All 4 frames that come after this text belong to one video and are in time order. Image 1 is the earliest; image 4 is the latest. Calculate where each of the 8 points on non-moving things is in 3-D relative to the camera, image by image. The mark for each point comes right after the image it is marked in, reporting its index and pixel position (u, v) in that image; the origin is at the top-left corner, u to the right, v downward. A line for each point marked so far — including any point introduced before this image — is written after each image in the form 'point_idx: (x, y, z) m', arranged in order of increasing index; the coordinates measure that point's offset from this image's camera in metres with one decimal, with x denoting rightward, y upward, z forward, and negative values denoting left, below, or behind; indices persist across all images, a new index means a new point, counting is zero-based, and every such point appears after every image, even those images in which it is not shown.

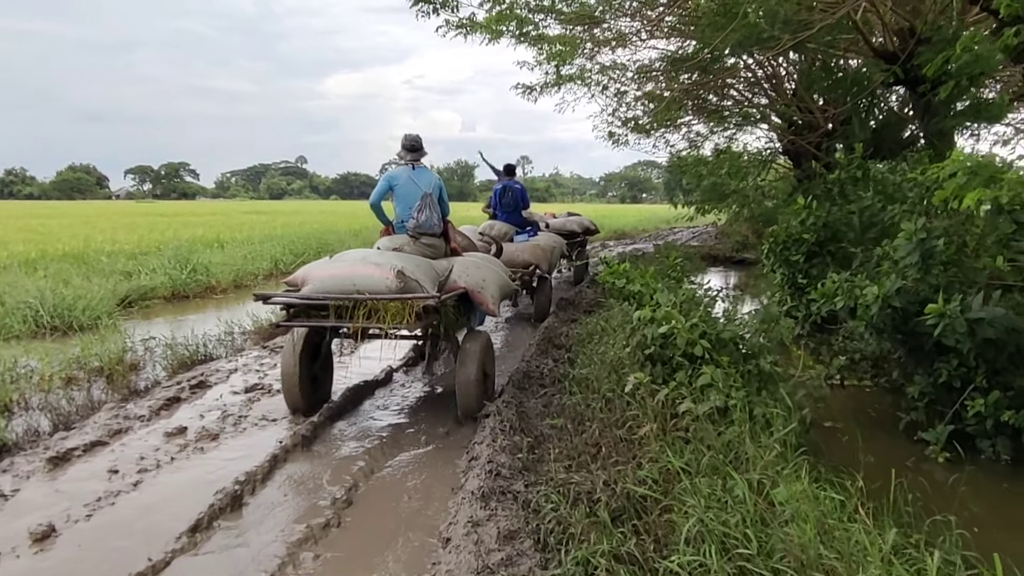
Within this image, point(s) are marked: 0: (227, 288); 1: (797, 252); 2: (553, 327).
0: (-3.6, 0.0, +11.0) m
1: (+2.6, +0.3, +7.9) m
2: (+0.4, -0.3, +7.6) m
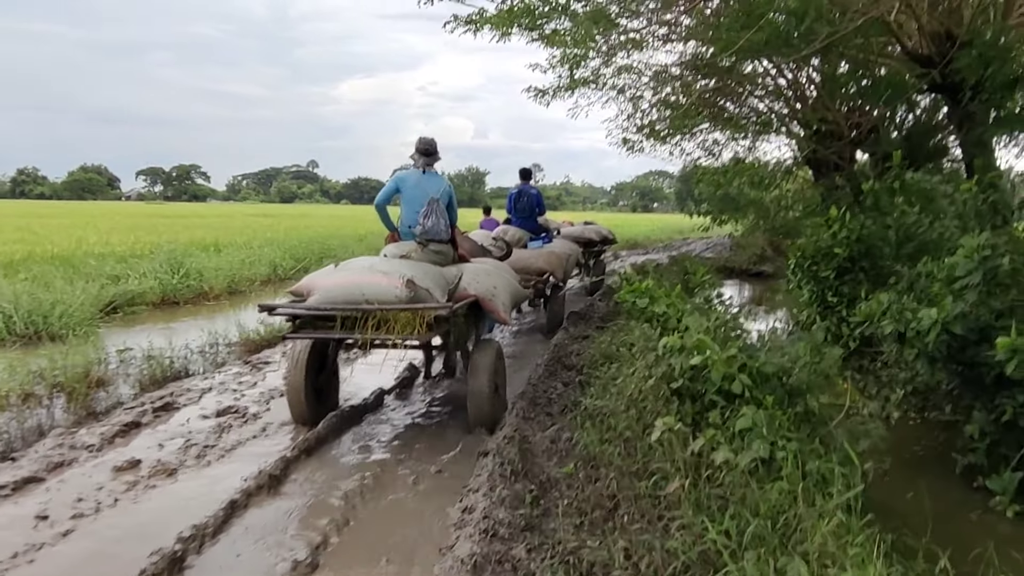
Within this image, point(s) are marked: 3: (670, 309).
0: (-3.5, -0.1, +10.5) m
1: (+2.6, +0.2, +7.3) m
2: (+0.4, -0.5, +7.0) m
3: (+0.9, -0.1, +4.9) m
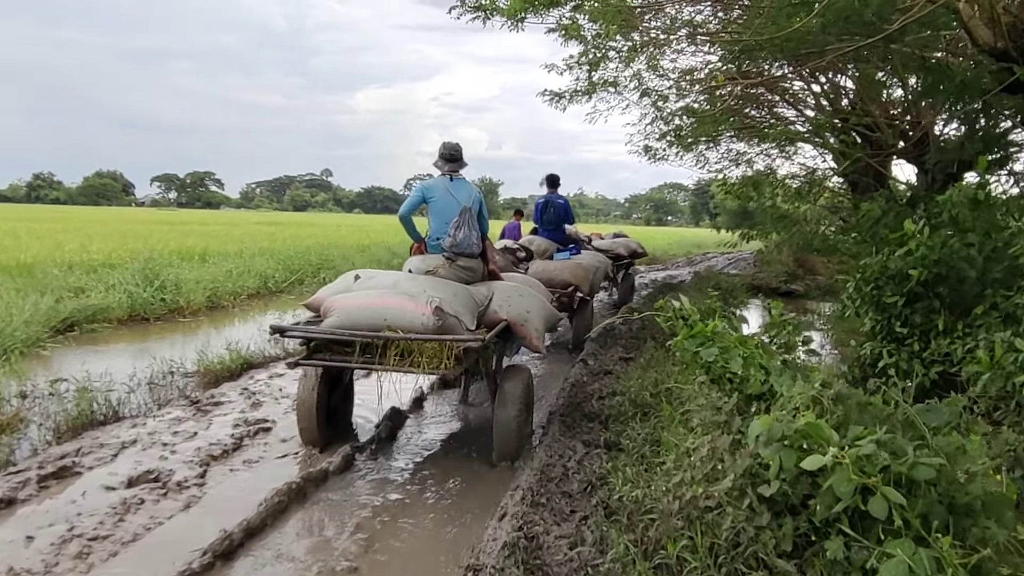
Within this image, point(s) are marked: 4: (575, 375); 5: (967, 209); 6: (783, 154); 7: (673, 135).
0: (-3.4, -0.2, +9.5) m
1: (+2.7, 0.0, +6.2) m
2: (+0.5, -0.6, +5.9) m
3: (+0.9, -0.3, +3.8) m
4: (+0.4, -0.6, +6.0) m
5: (+3.2, +0.5, +6.1) m
6: (+4.5, +2.2, +14.4) m
7: (+2.8, +2.6, +15.1) m
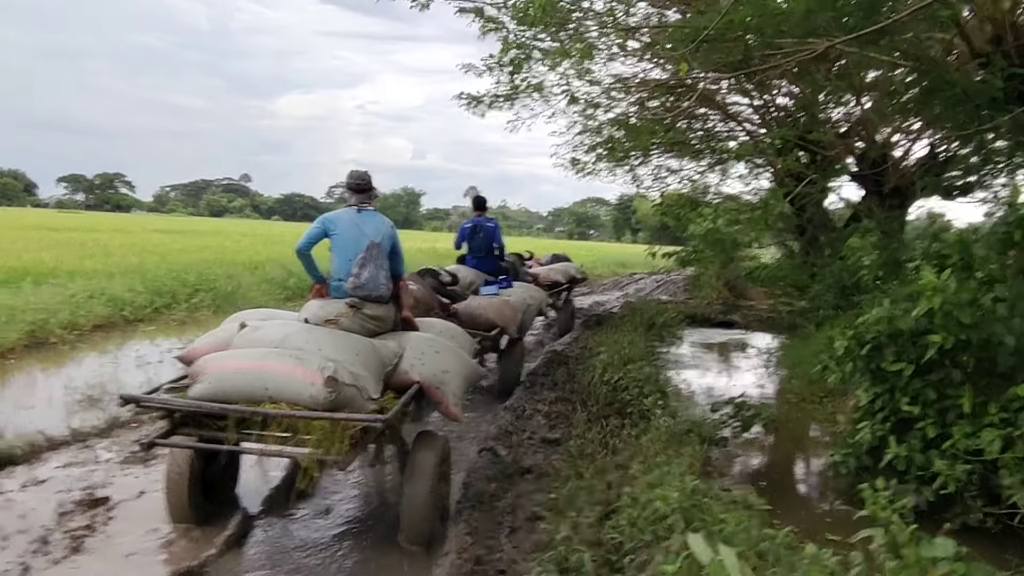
0: (-4.3, -0.5, +7.4) m
1: (+2.1, -0.4, +4.7) m
2: (-0.1, -0.9, +4.2) m
3: (+0.5, -0.6, +2.1) m
4: (-0.2, -0.9, +4.4) m
5: (+2.6, +0.2, +4.6) m
6: (+3.2, +1.7, +13.1) m
7: (+1.4, +2.2, +13.6) m
